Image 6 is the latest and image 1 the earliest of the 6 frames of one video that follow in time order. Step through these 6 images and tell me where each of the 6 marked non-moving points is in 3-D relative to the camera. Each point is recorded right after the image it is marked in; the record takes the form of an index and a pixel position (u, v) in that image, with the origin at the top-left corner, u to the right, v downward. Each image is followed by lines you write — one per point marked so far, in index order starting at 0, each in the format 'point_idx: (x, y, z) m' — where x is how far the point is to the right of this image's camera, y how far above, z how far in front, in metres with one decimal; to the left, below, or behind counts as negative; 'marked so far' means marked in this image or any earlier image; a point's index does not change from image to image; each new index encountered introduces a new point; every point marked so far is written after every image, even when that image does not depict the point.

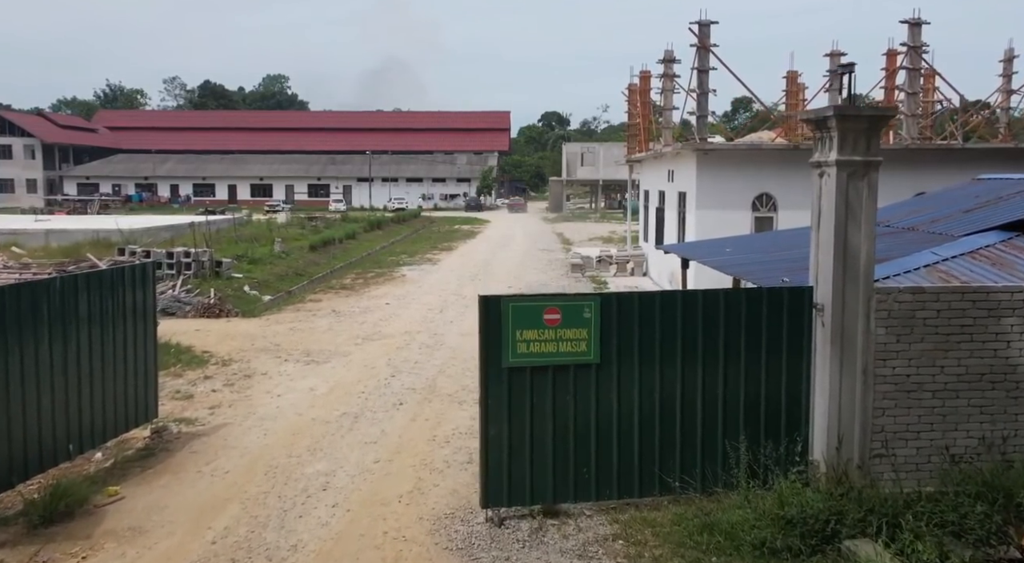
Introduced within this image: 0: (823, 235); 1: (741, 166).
0: (+2.2, +0.3, +5.6) m
1: (+4.2, +2.1, +14.6) m
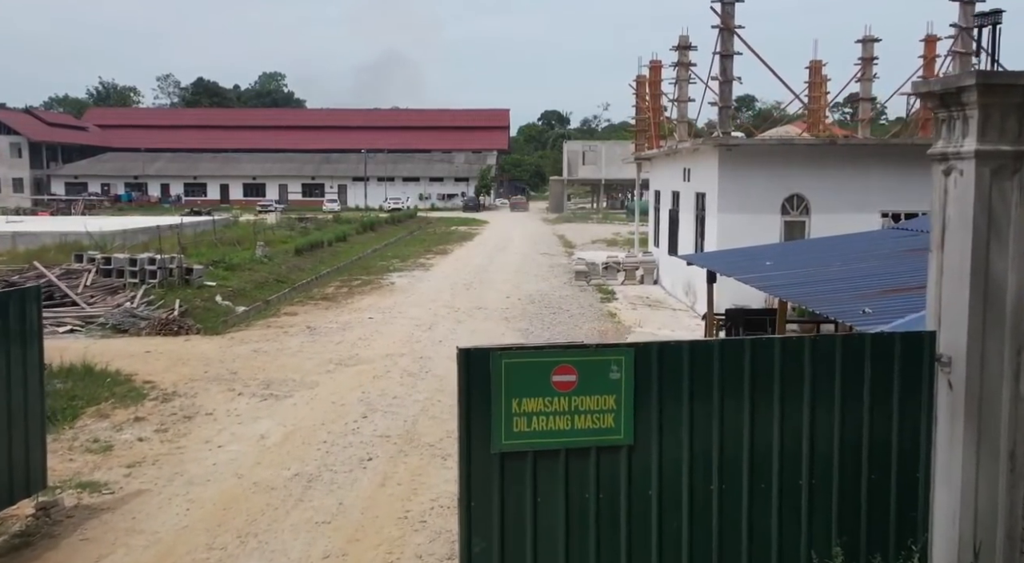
0: (+2.2, +0.1, +3.9) m
1: (+4.2, +1.9, +12.9) m
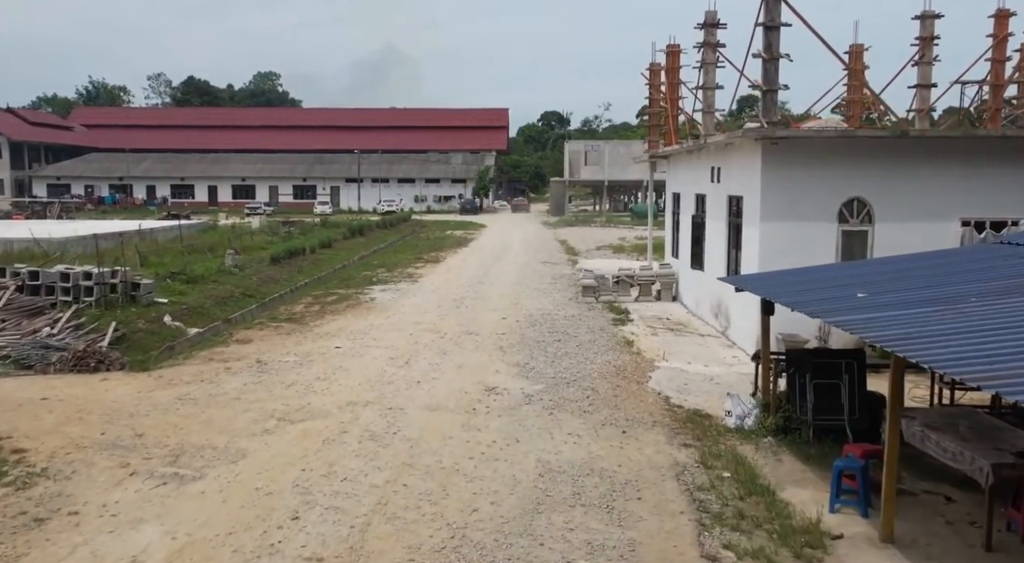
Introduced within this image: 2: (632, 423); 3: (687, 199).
0: (+2.1, -0.2, +1.5) m
1: (+4.1, +1.6, +10.5) m
2: (+1.2, -1.4, +8.1) m
3: (+3.3, +1.6, +15.0) m
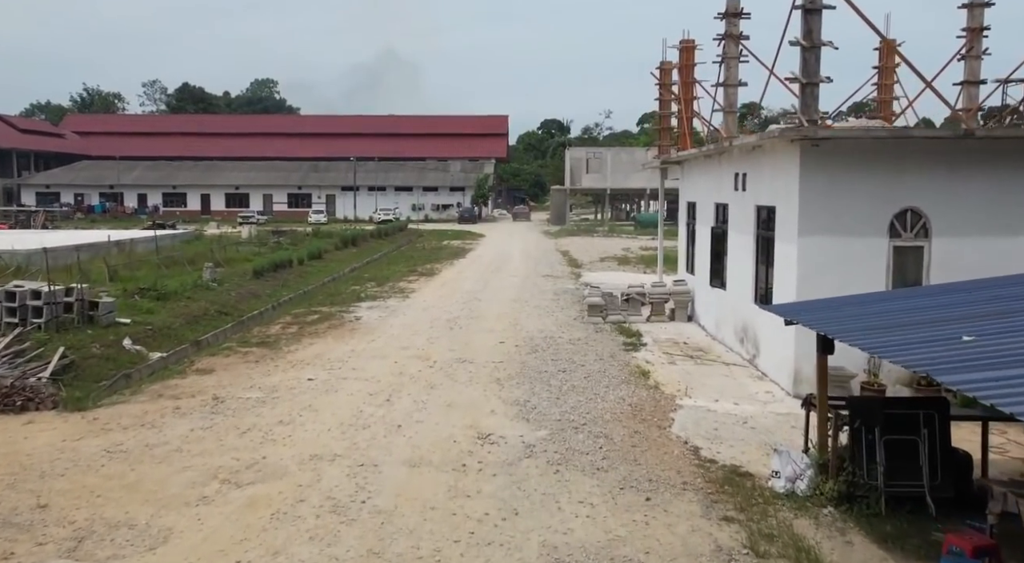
0: (+2.1, -0.4, +0.1) m
1: (+4.1, +1.3, +9.1) m
2: (+1.2, -1.7, +6.6) m
3: (+3.3, +1.2, +13.5) m
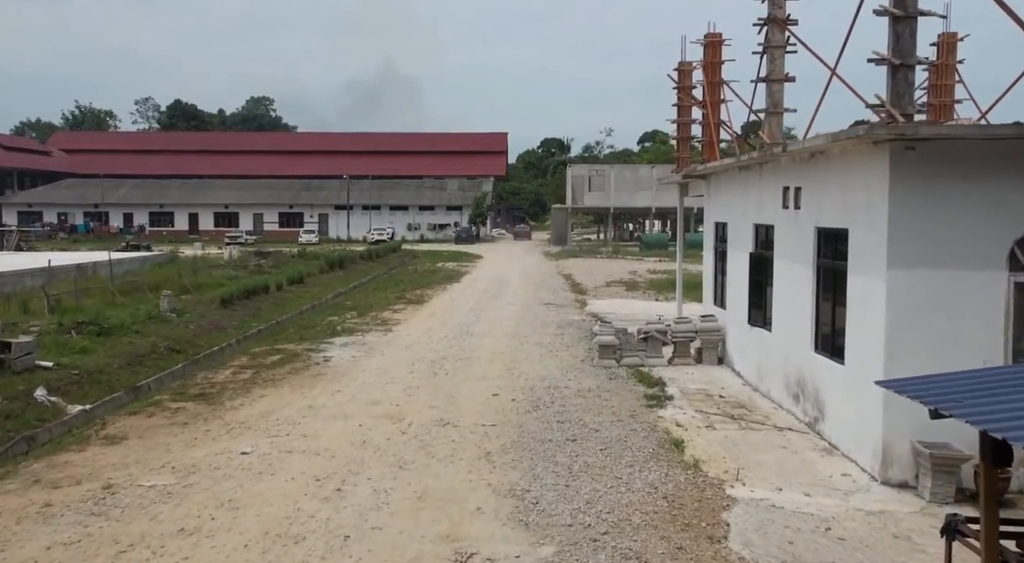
0: (+2.1, -0.6, -2.2) m
1: (+4.1, +0.9, +6.8) m
2: (+1.2, -2.1, +4.2) m
3: (+3.2, +0.7, +11.2) m
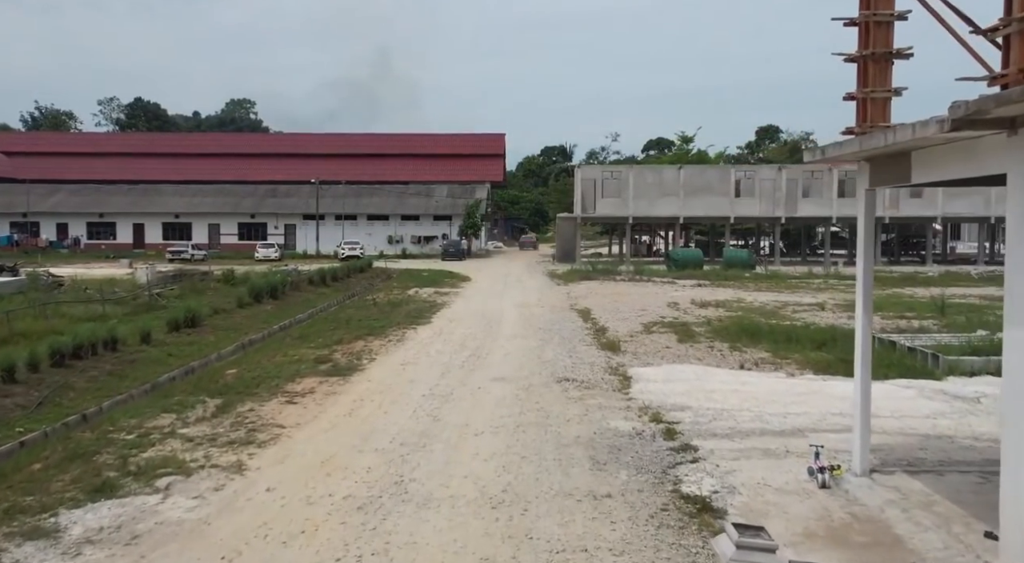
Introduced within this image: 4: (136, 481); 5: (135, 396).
0: (+1.9, -1.1, -10.9) m
1: (+3.9, +0.2, -1.8) m
2: (+1.0, -2.7, -4.4) m
3: (+3.1, 0.0, +2.6) m
4: (-3.6, -1.9, +7.6) m
5: (-5.6, -1.6, +11.7) m
